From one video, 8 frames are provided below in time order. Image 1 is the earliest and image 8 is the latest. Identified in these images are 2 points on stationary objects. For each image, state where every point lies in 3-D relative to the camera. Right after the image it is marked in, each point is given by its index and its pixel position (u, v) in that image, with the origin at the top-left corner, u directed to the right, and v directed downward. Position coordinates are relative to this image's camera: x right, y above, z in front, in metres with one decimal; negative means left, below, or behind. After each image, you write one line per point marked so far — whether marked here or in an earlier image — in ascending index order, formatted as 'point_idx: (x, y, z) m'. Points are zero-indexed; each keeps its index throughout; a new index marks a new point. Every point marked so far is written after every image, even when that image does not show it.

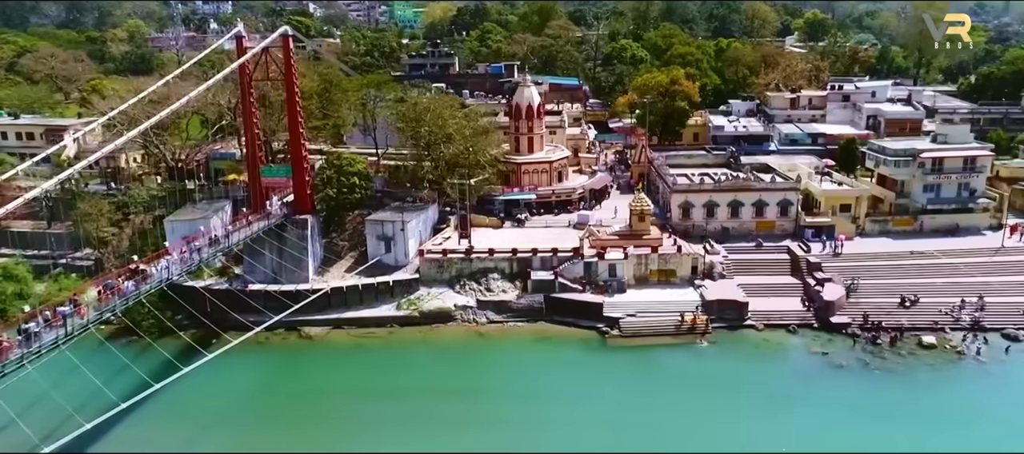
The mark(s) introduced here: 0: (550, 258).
0: (+0.8, -0.6, +17.4) m
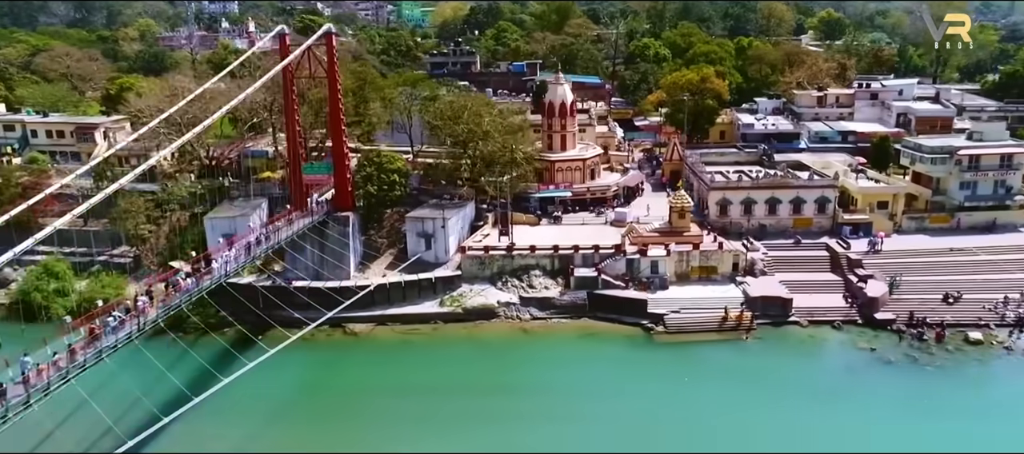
0: (+1.6, -0.6, +17.5) m
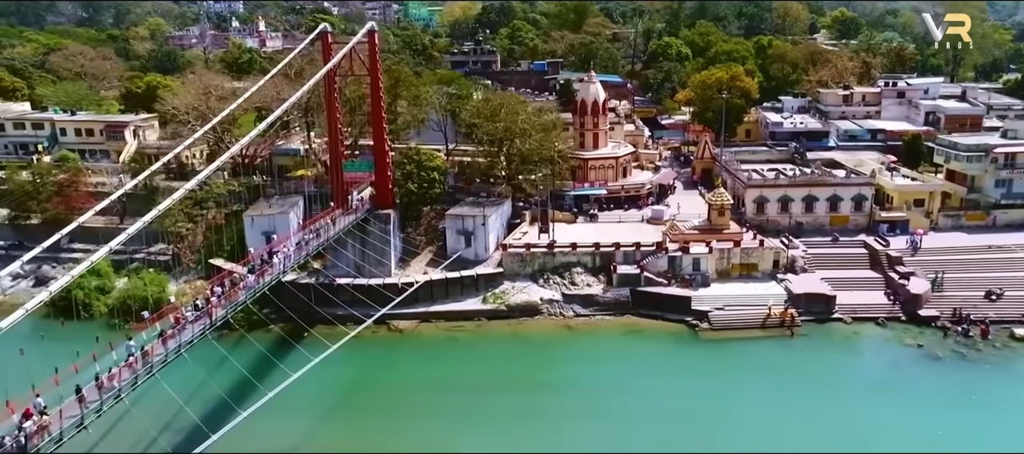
0: (+2.4, -0.5, +17.5) m
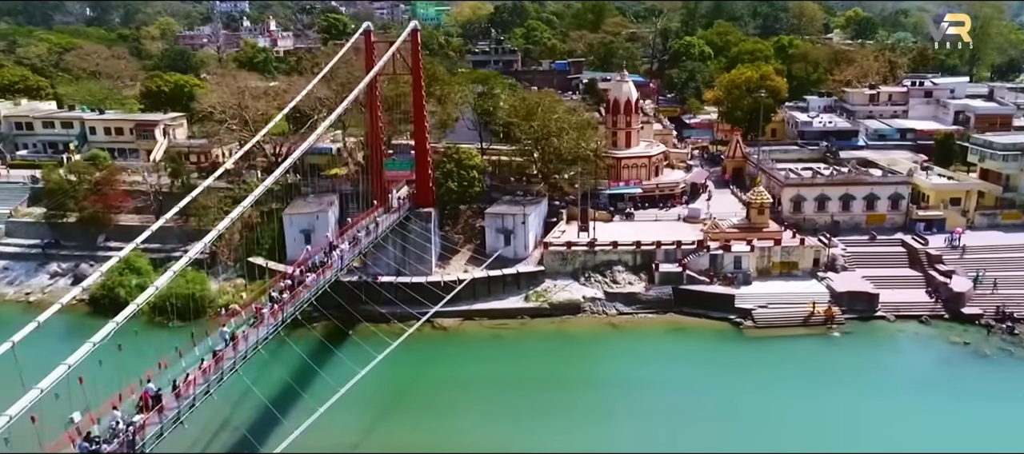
0: (+3.3, -0.5, +17.6) m
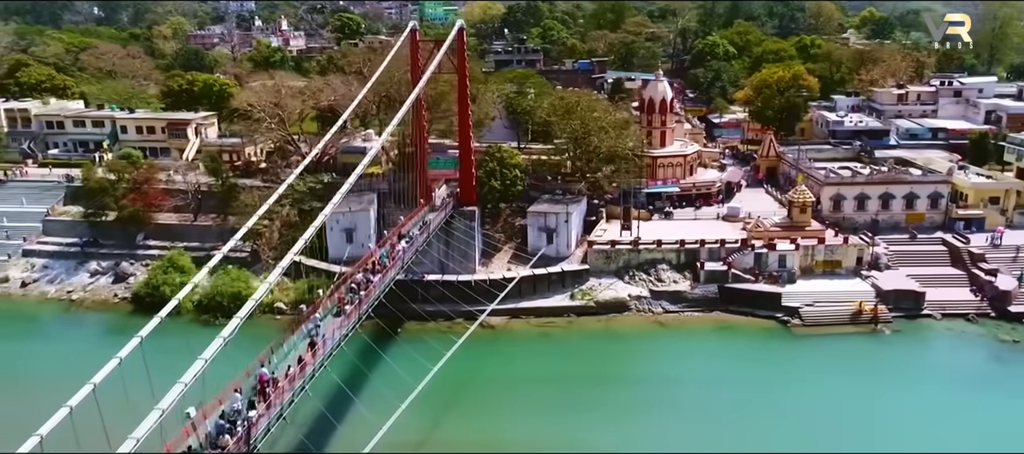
0: (+4.2, -0.4, +17.7) m
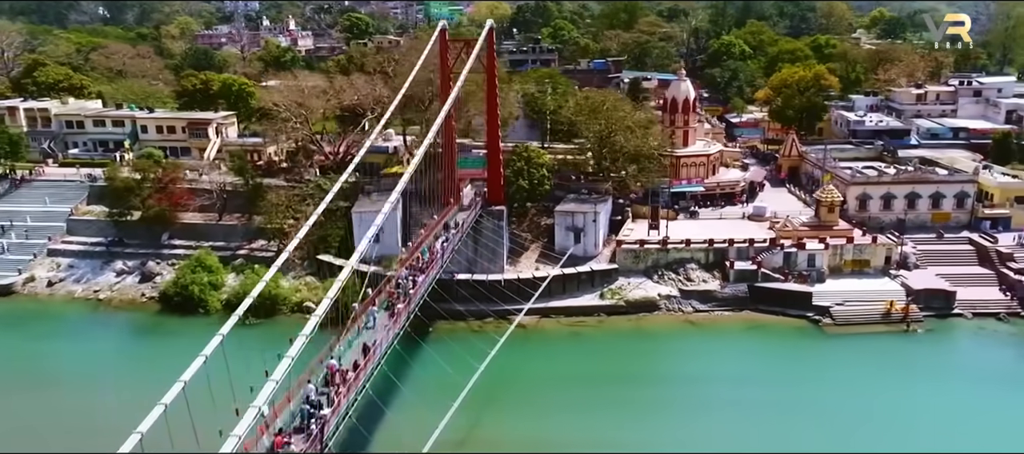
0: (+4.8, -0.4, +17.7) m
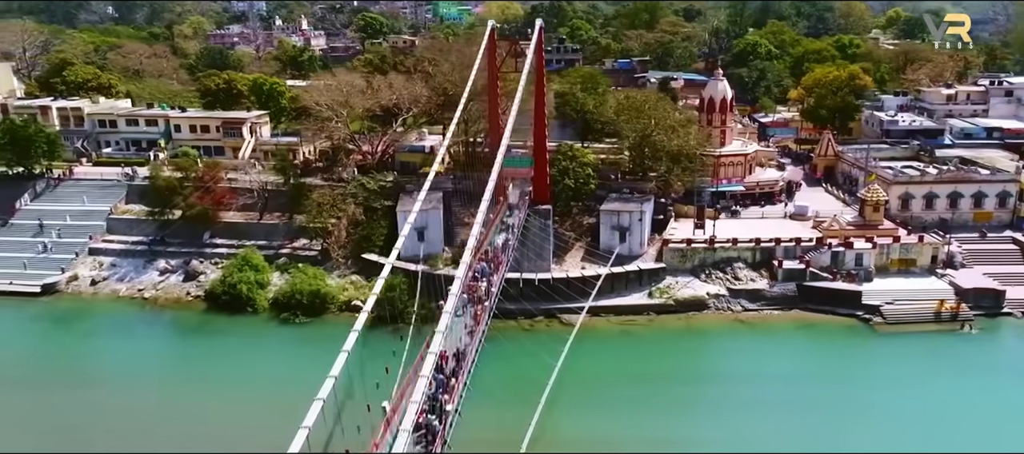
0: (+5.7, -0.4, +17.7) m
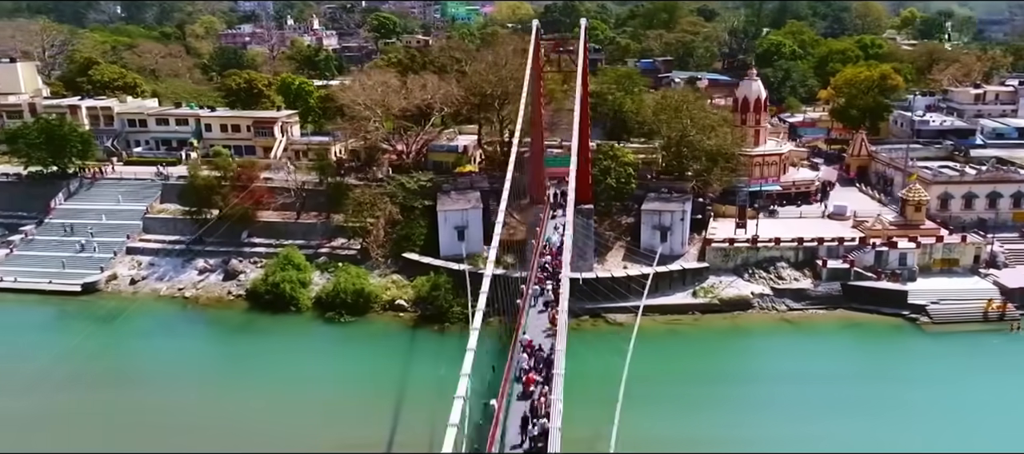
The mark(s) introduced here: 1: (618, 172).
0: (+6.6, -0.4, +17.7) m
1: (+2.2, +1.2, +19.3) m
